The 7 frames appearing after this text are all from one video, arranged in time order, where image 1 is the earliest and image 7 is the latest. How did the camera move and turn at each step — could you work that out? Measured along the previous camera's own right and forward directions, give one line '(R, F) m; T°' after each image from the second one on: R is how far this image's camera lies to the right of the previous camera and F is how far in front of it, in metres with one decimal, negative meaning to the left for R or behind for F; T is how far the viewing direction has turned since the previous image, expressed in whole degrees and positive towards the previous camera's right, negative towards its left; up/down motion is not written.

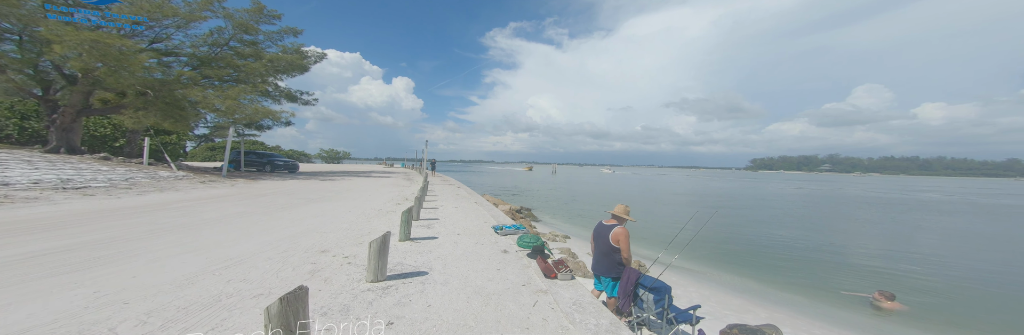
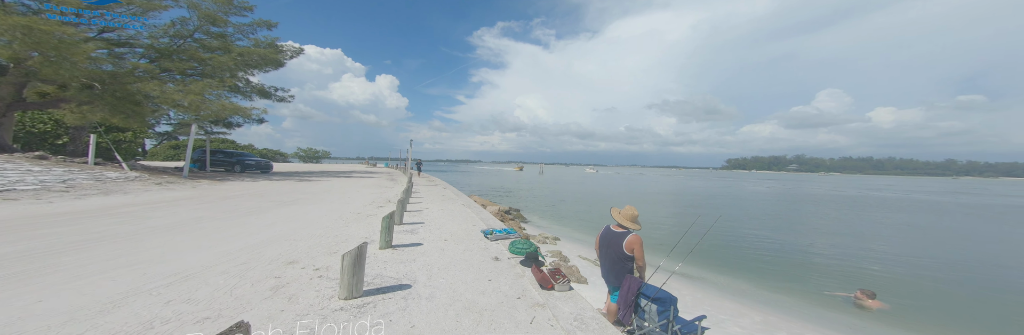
(-0.1, +0.5) m; +3°
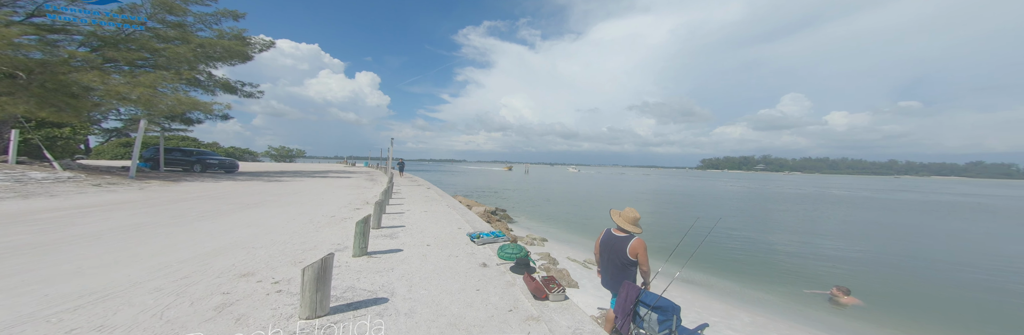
(-0.1, +0.5) m; +3°
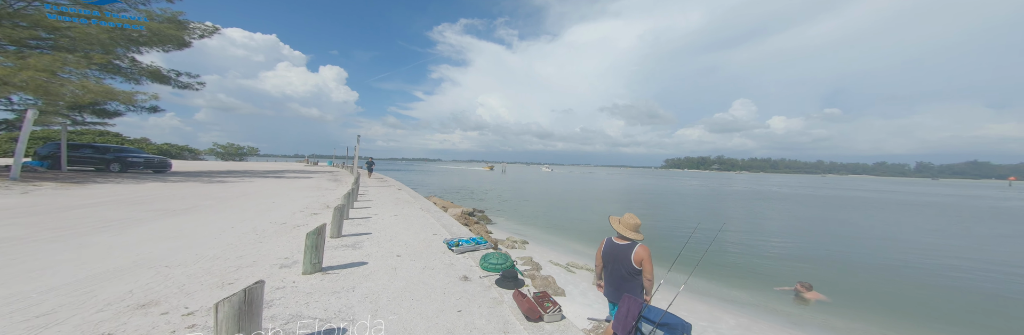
(-0.2, +0.8) m; +5°
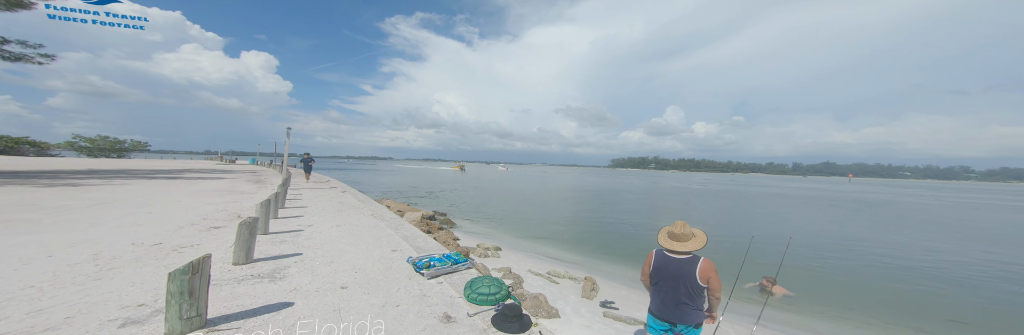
(-0.6, +1.5) m; +9°
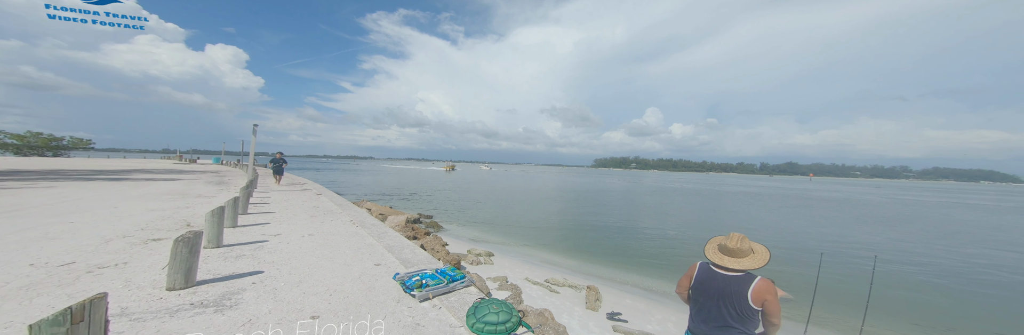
(-0.3, +0.7) m; +3°
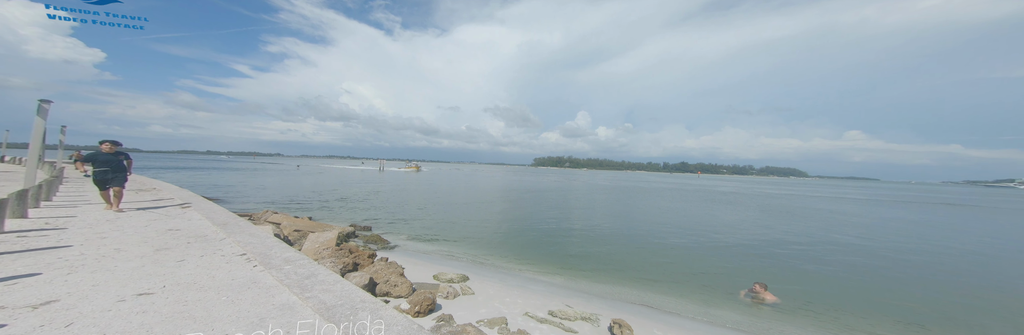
(-1.2, +2.4) m; +13°
